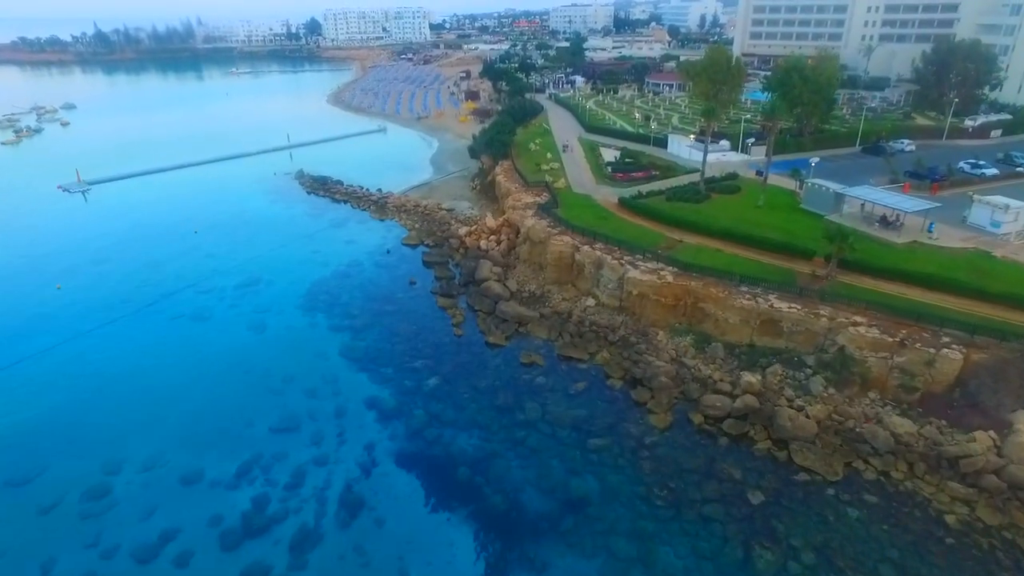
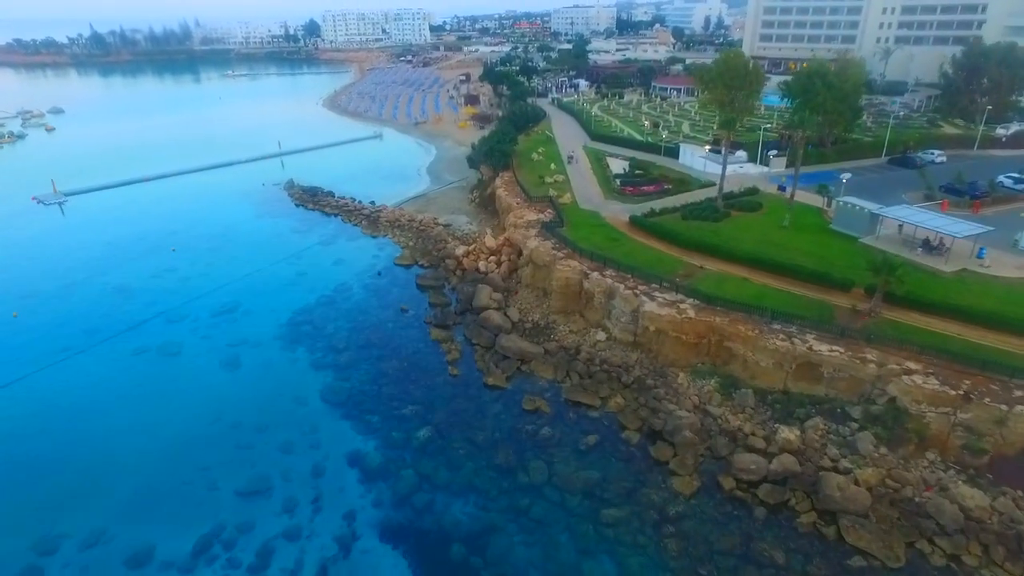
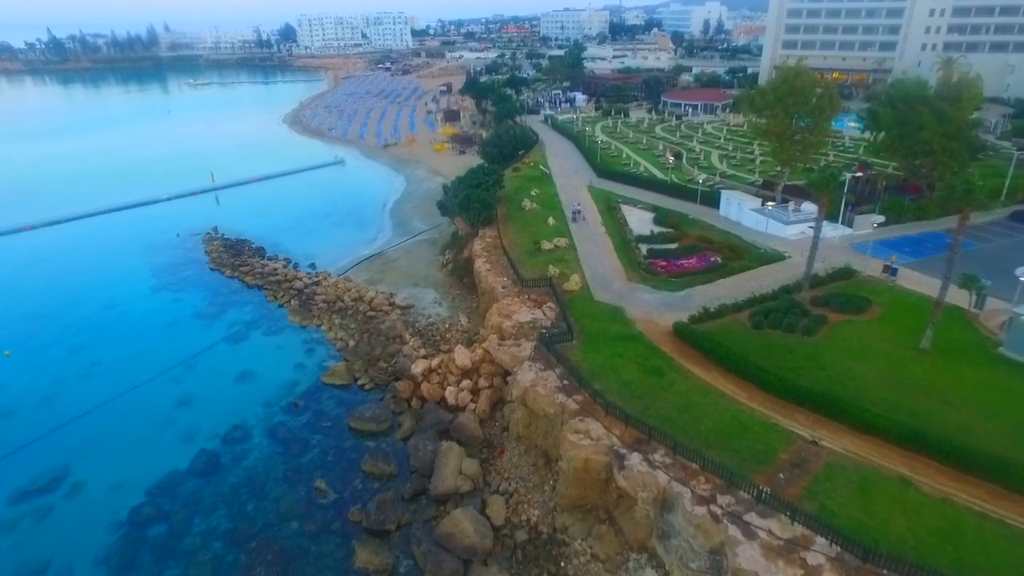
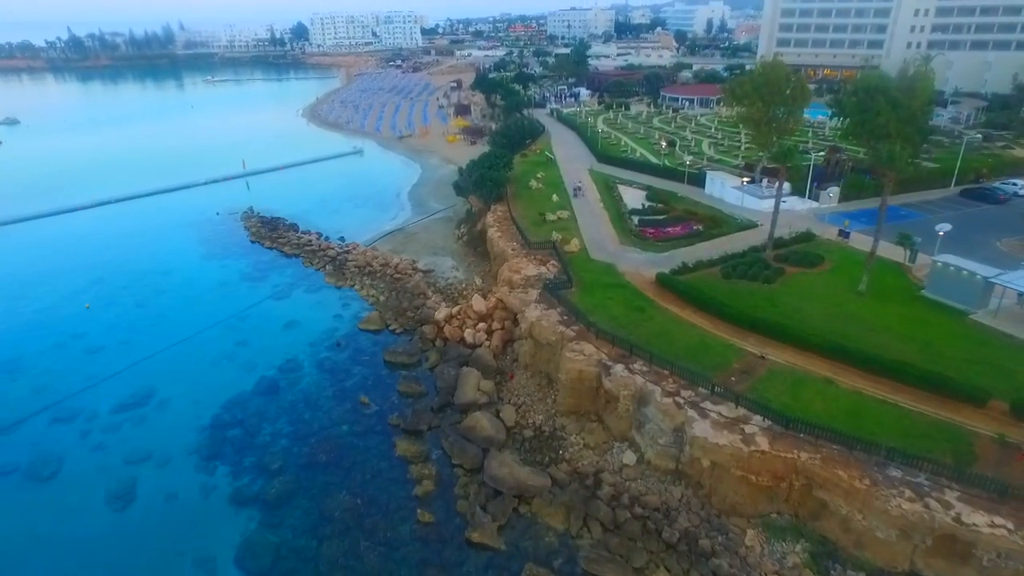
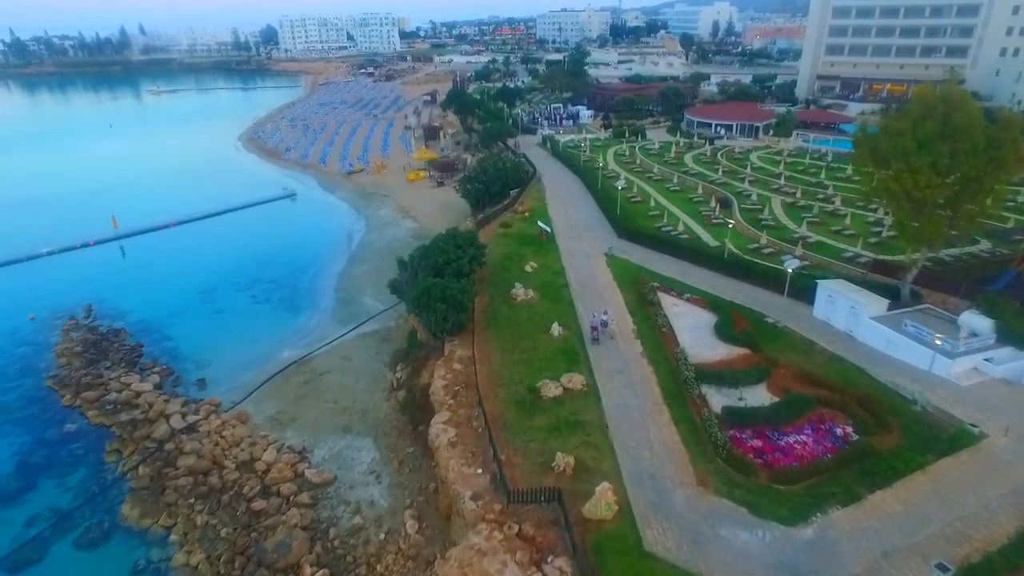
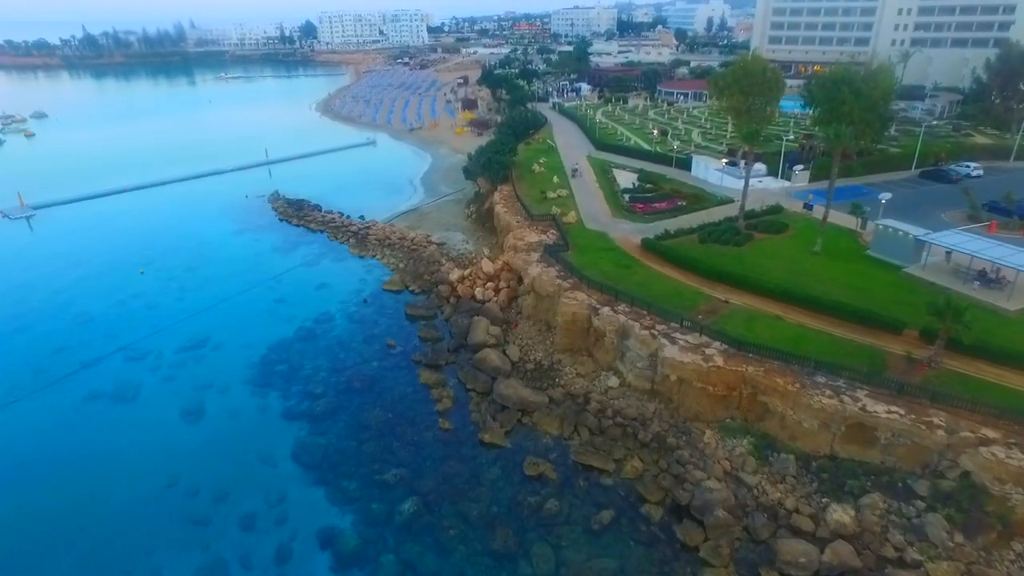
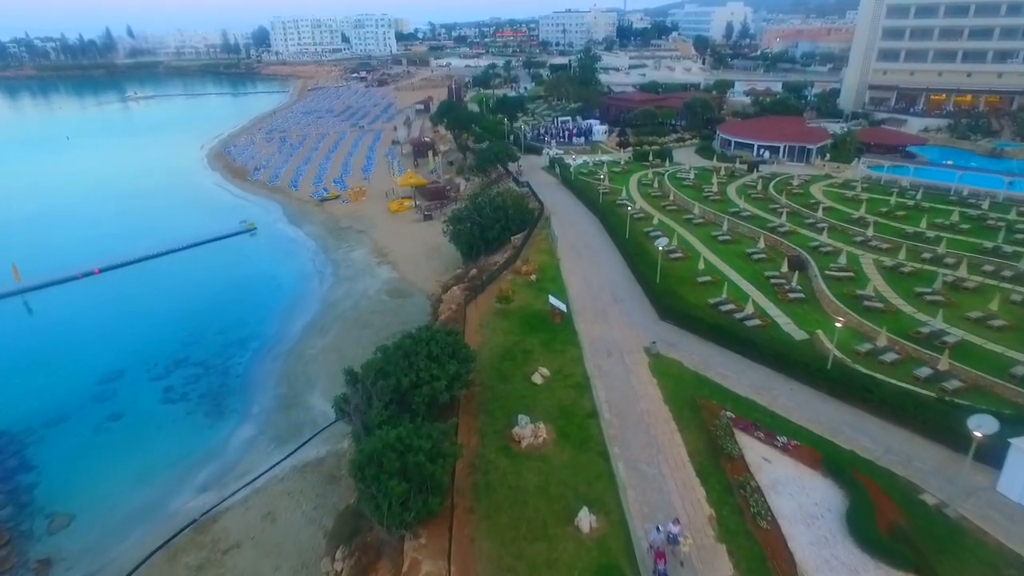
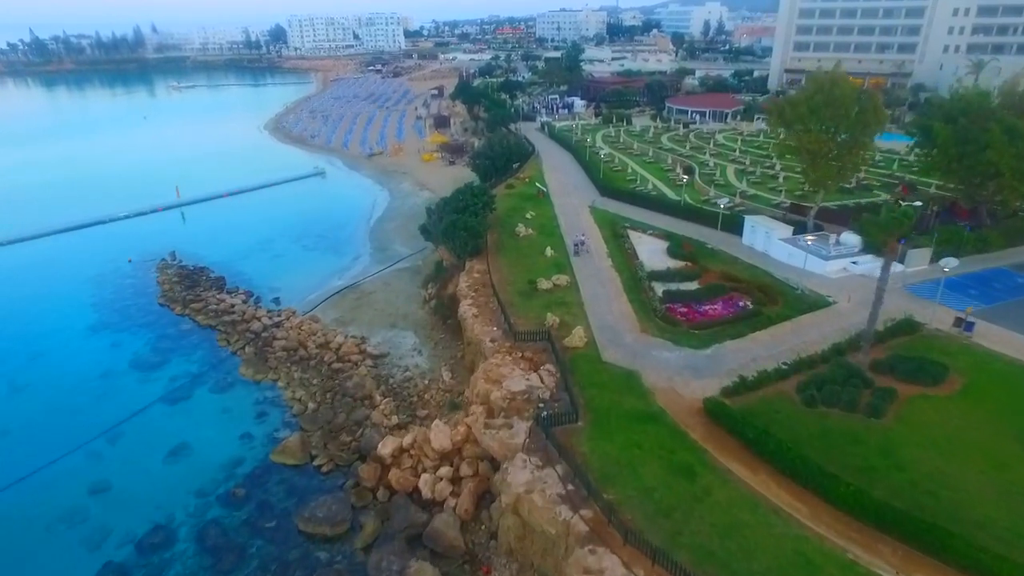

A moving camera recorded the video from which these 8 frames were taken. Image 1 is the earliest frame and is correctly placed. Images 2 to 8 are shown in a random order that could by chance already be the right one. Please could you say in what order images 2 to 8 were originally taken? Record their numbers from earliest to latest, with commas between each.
2, 6, 4, 3, 8, 5, 7
